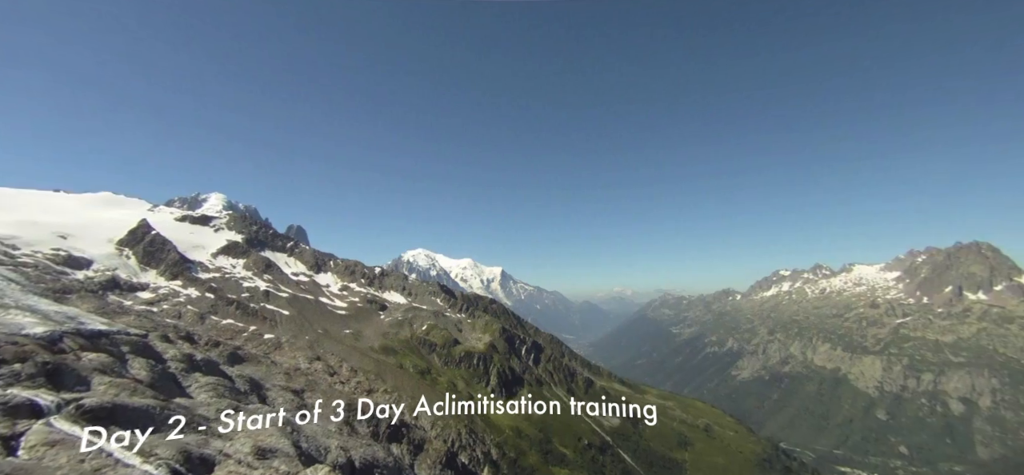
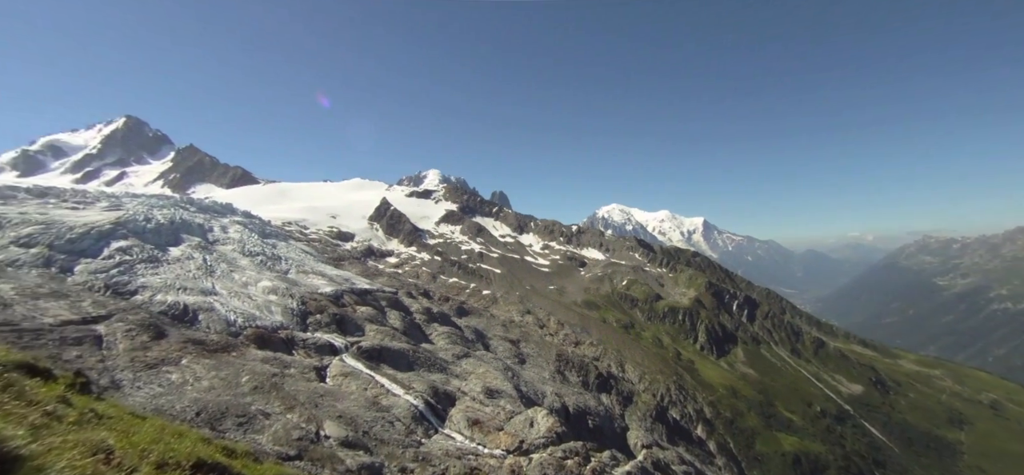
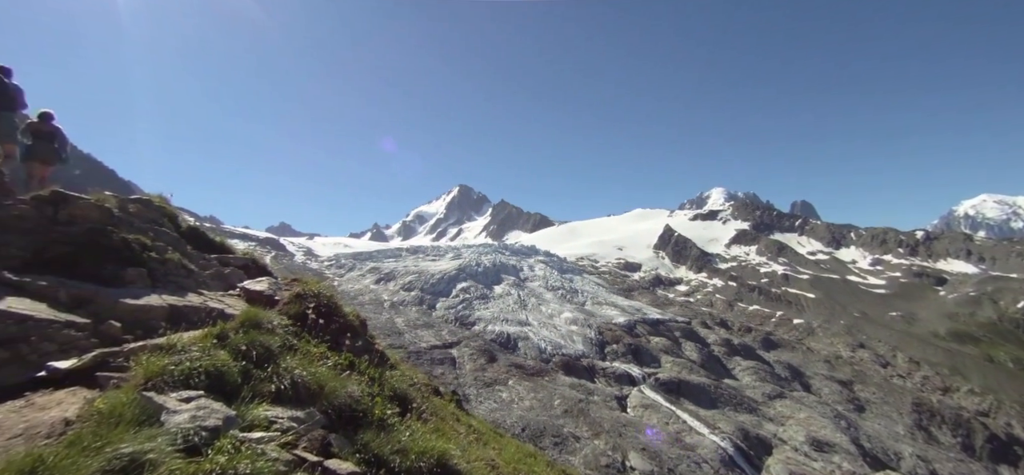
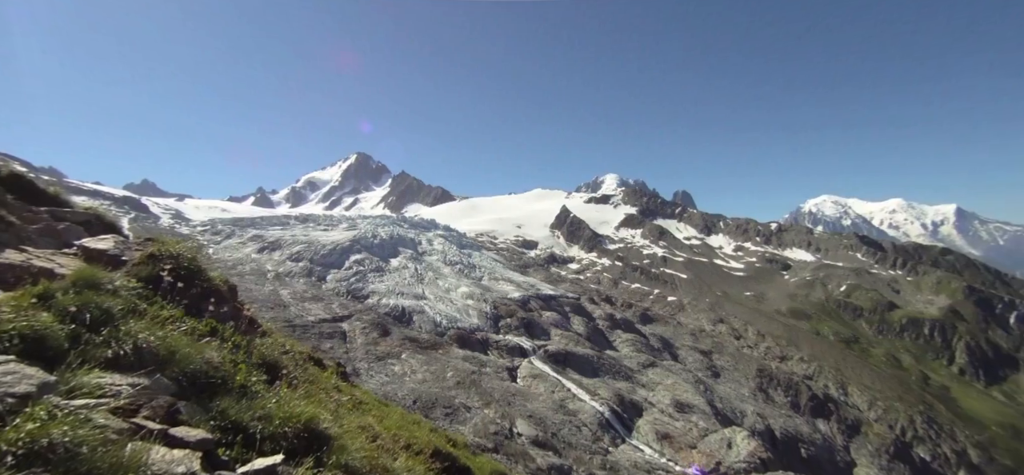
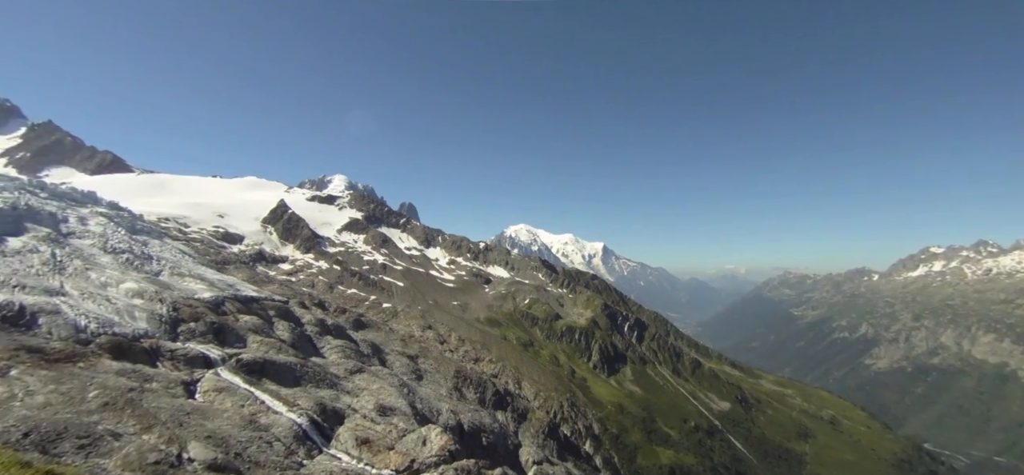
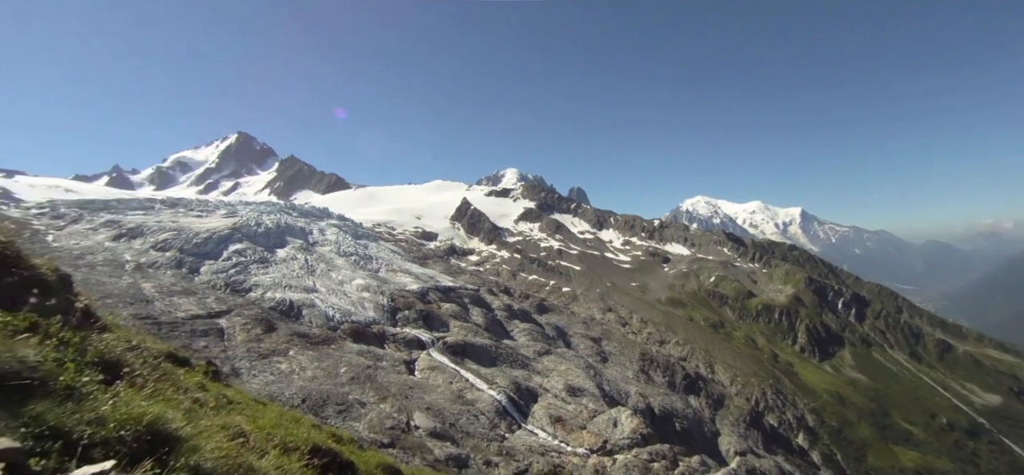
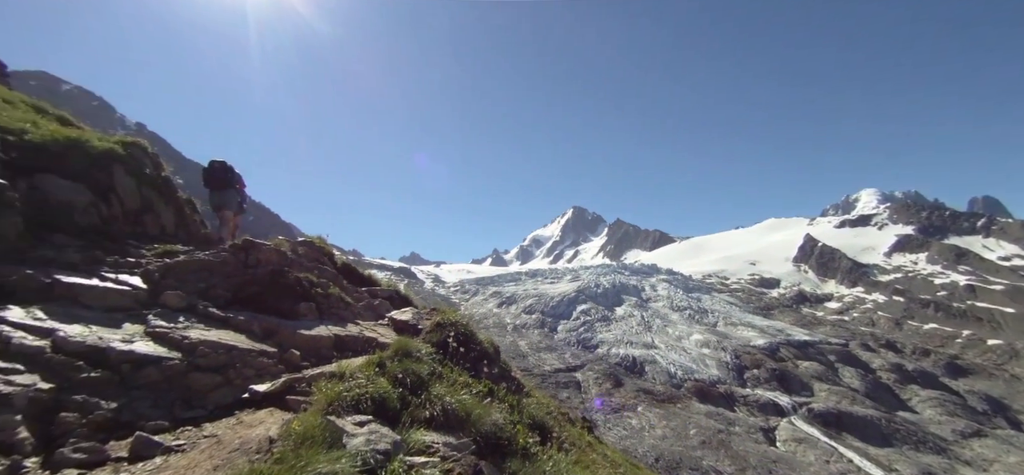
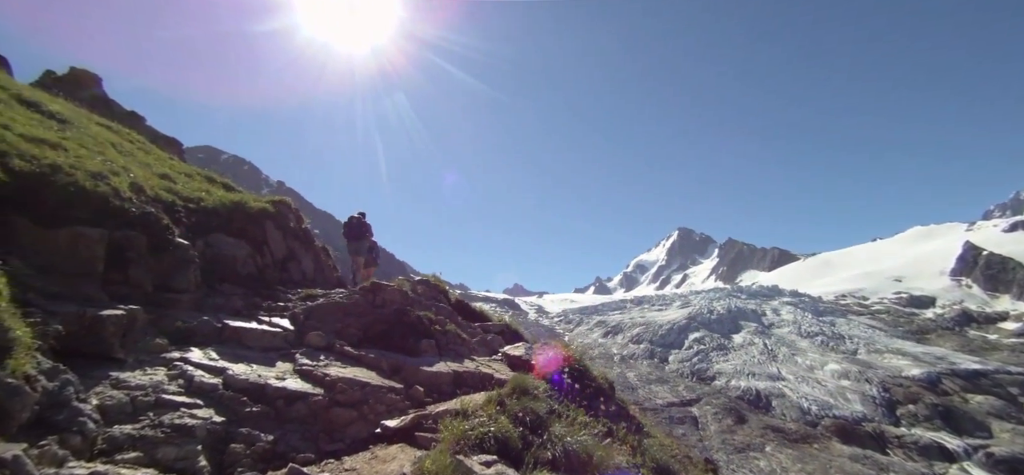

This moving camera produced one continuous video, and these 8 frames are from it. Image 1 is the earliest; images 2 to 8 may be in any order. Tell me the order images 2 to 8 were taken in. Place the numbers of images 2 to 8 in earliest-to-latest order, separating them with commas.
5, 2, 6, 4, 3, 7, 8
